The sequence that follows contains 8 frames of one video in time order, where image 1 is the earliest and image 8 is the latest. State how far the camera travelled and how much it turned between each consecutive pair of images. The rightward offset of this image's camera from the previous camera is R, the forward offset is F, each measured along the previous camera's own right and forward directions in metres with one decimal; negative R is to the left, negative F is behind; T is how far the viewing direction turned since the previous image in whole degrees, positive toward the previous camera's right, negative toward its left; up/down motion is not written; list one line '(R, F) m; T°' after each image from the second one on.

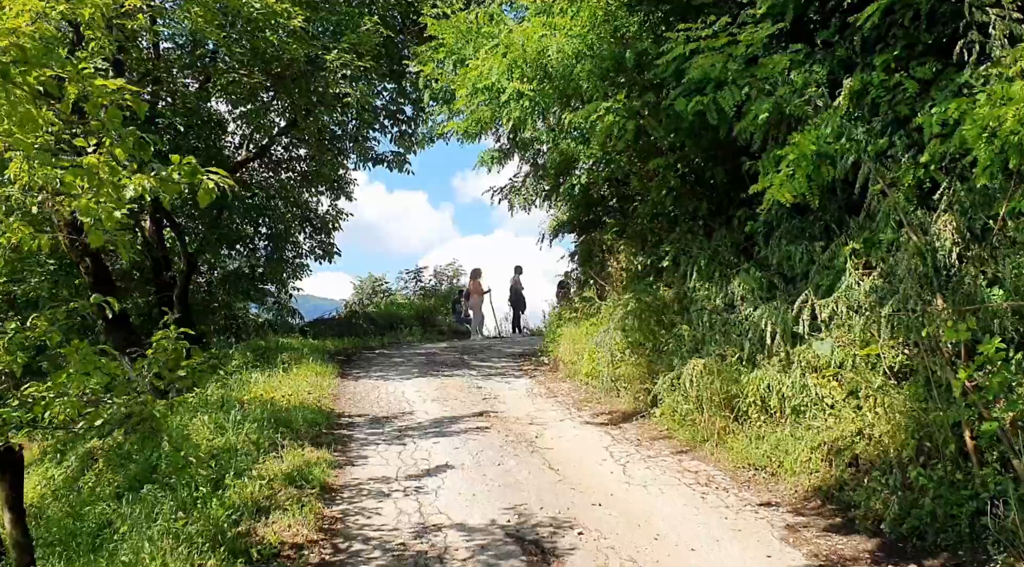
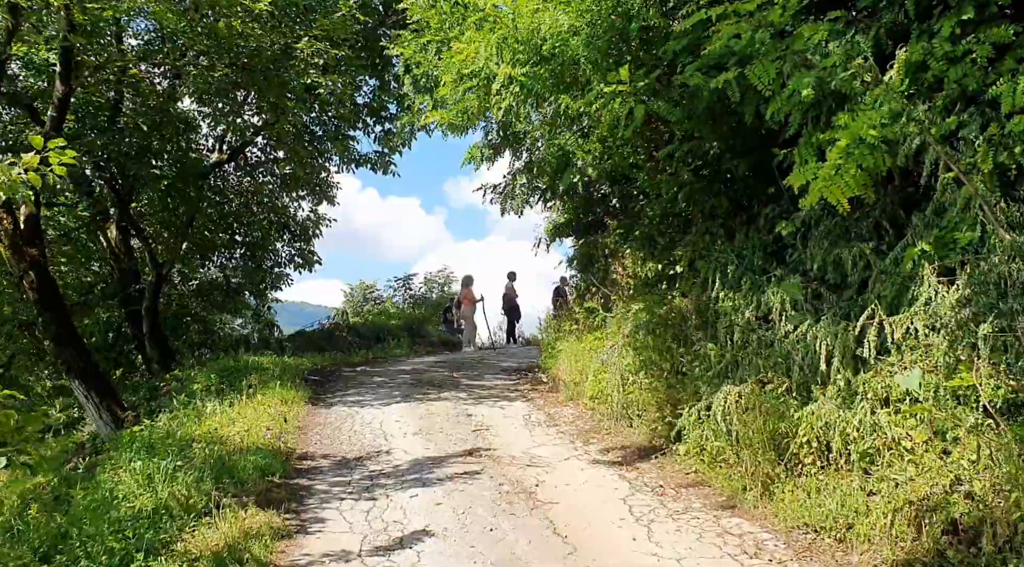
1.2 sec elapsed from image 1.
(0.0, +1.2) m; 0°
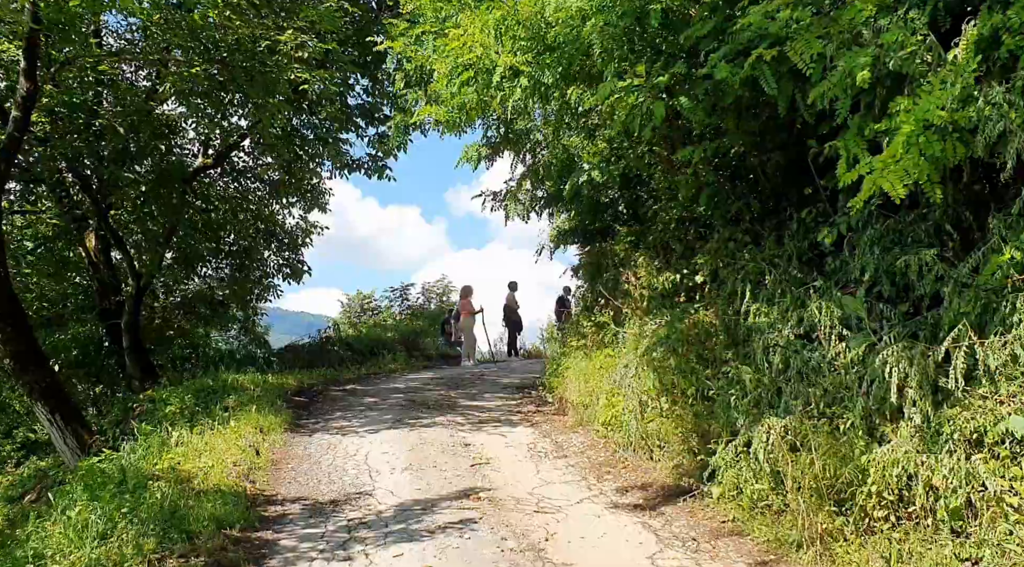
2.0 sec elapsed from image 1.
(0.0, +0.9) m; 0°
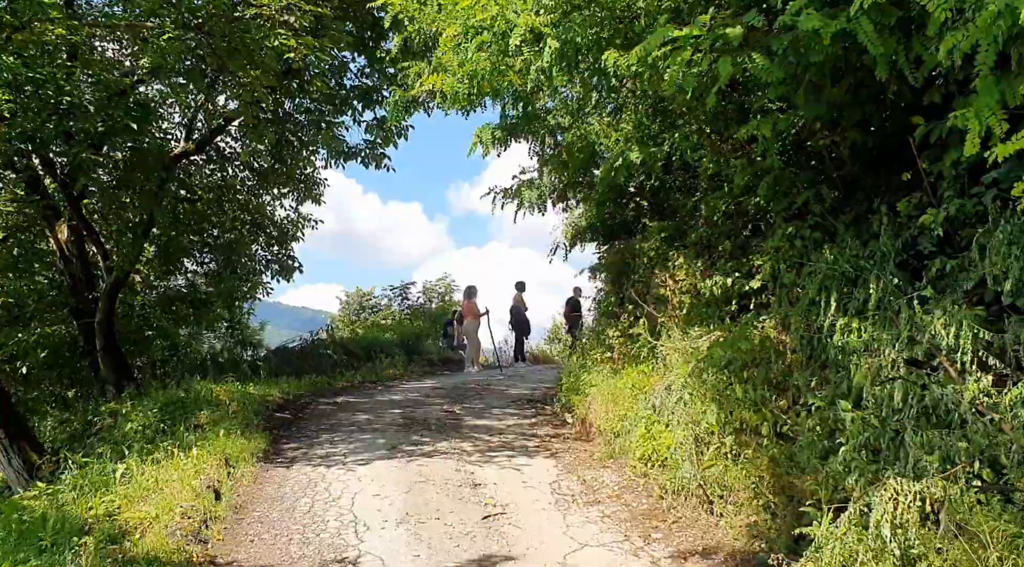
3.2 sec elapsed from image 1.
(-0.2, +1.3) m; 0°
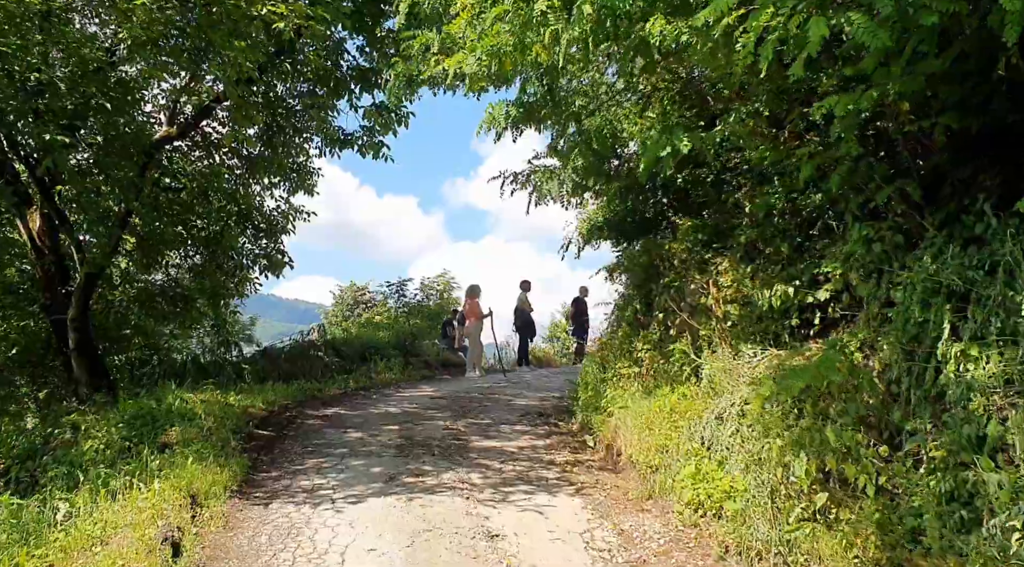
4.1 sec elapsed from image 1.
(-0.2, +1.1) m; 0°
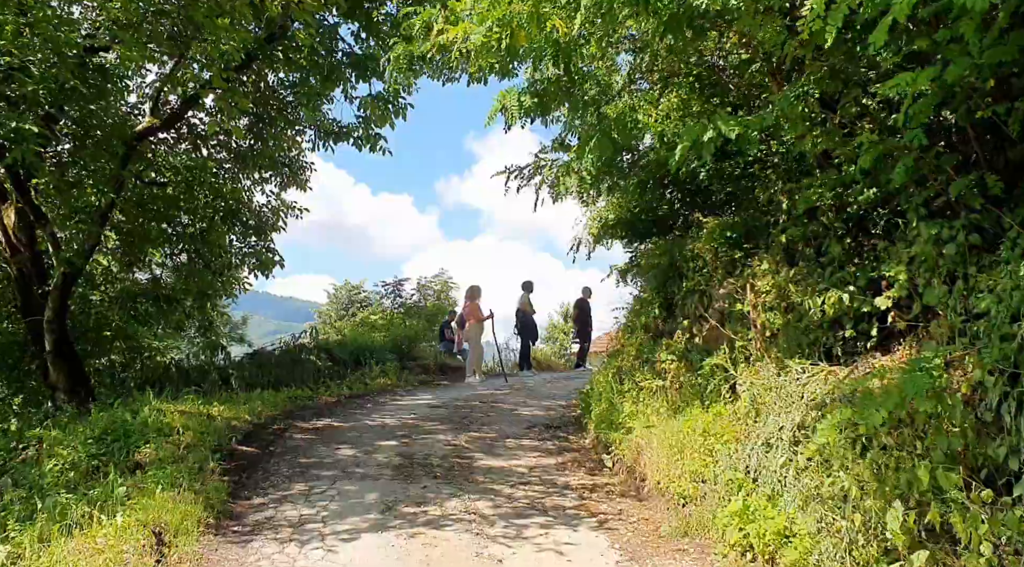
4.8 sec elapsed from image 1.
(-0.1, +0.7) m; 0°
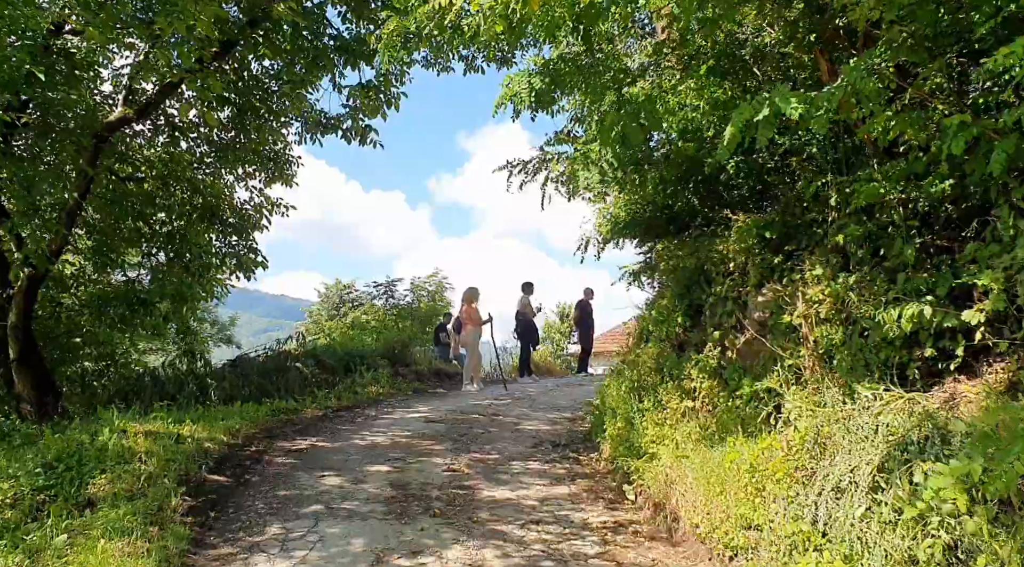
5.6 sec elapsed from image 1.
(-0.1, +0.9) m; +1°
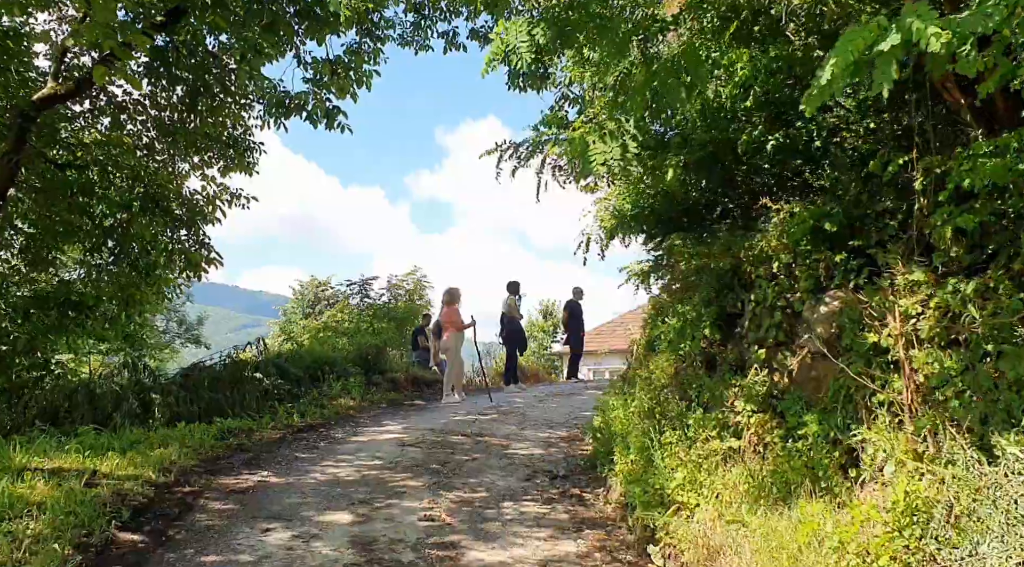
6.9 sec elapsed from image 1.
(-0.1, +1.3) m; +1°
